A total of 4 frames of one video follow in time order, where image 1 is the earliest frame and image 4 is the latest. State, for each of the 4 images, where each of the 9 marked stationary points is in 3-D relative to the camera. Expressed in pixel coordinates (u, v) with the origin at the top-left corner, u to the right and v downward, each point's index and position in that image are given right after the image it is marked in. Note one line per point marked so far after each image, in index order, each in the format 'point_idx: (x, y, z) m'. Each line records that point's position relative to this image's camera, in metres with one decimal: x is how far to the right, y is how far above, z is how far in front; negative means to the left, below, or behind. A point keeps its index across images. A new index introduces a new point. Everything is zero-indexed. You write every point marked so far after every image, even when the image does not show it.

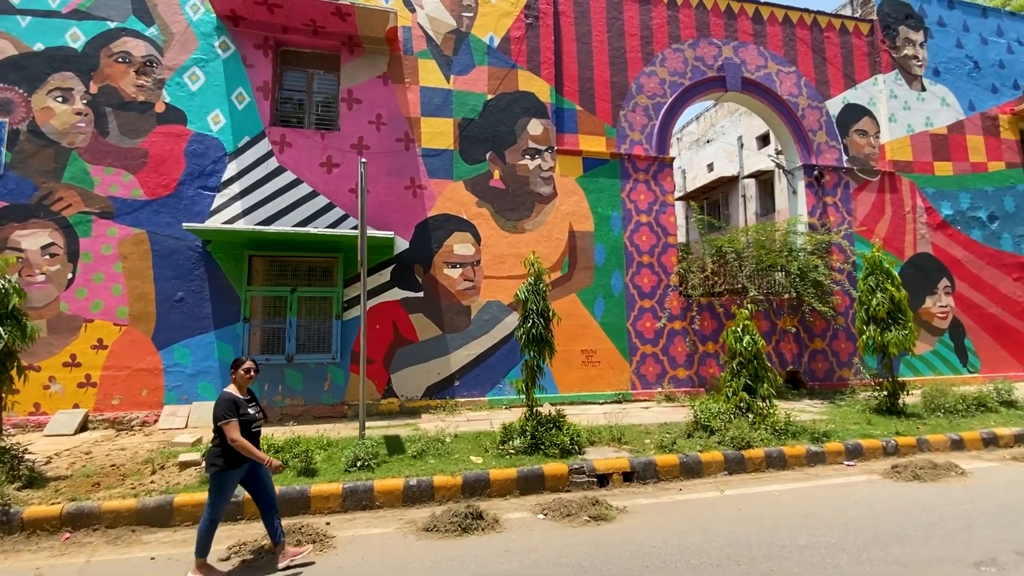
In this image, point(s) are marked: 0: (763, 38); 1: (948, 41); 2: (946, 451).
0: (+6.2, +6.2, +12.3) m
1: (+12.0, +6.8, +13.6) m
2: (+6.6, -2.5, +7.5) m
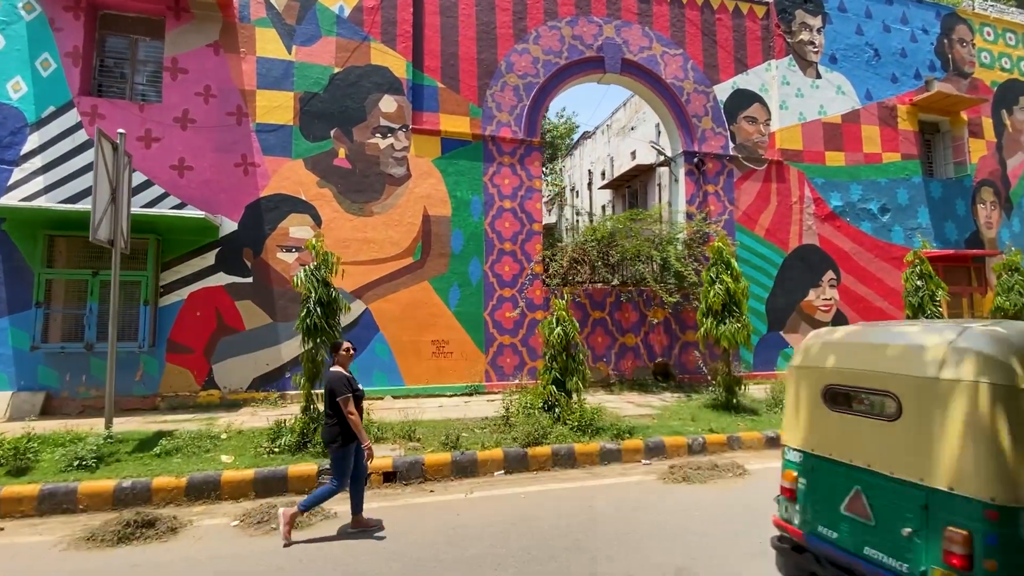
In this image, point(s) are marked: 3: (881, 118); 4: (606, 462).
0: (+3.2, +6.4, +11.8) m
1: (+9.0, +7.0, +13.3) m
2: (+3.6, -2.3, +7.2) m
3: (+9.9, +4.6, +13.4) m
4: (+1.2, -2.3, +6.6) m
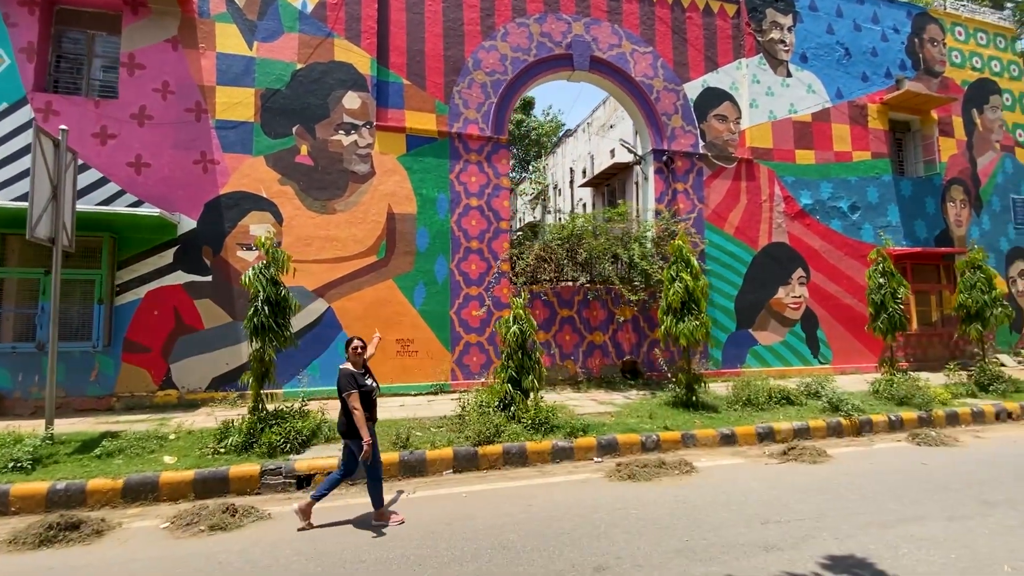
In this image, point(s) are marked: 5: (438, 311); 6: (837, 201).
0: (+2.5, +6.5, +11.8) m
1: (+8.3, +7.1, +13.4) m
2: (+2.9, -2.3, +7.2) m
3: (+9.2, +4.6, +13.4) m
4: (+0.6, -2.3, +6.6) m
5: (-1.5, -0.5, +10.0) m
6: (+8.6, +2.3, +13.0) m
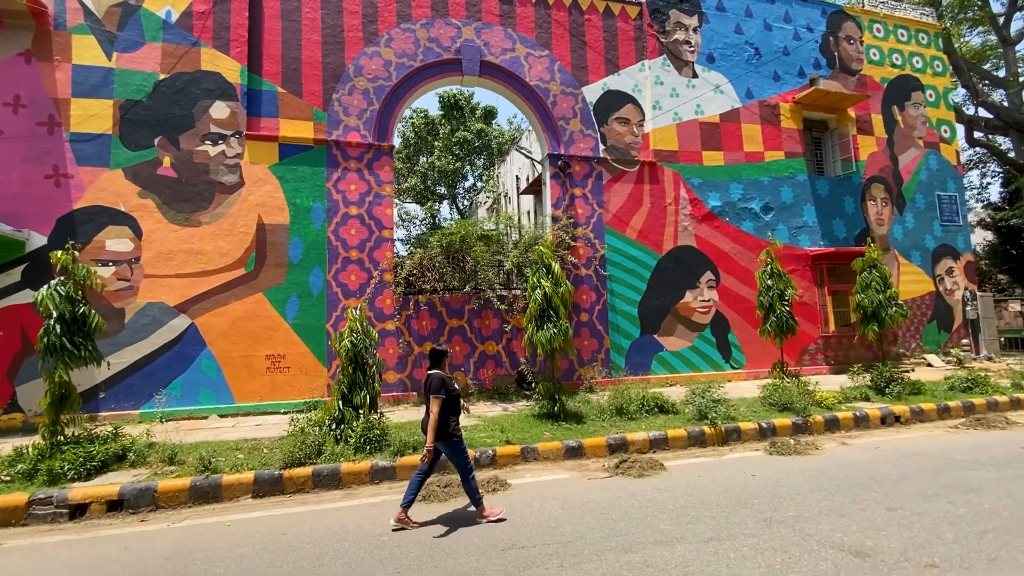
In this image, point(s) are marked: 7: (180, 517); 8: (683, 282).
0: (0.0, +6.3, +11.6) m
1: (+5.7, +7.0, +13.2) m
2: (+0.6, -2.4, +6.9) m
3: (+6.7, +4.6, +13.3) m
4: (-1.7, -2.4, +6.2) m
5: (-3.9, -0.7, +9.7) m
6: (+6.1, +2.2, +12.8) m
7: (-3.6, -2.5, +5.4) m
8: (+4.2, +0.1, +12.0) m
